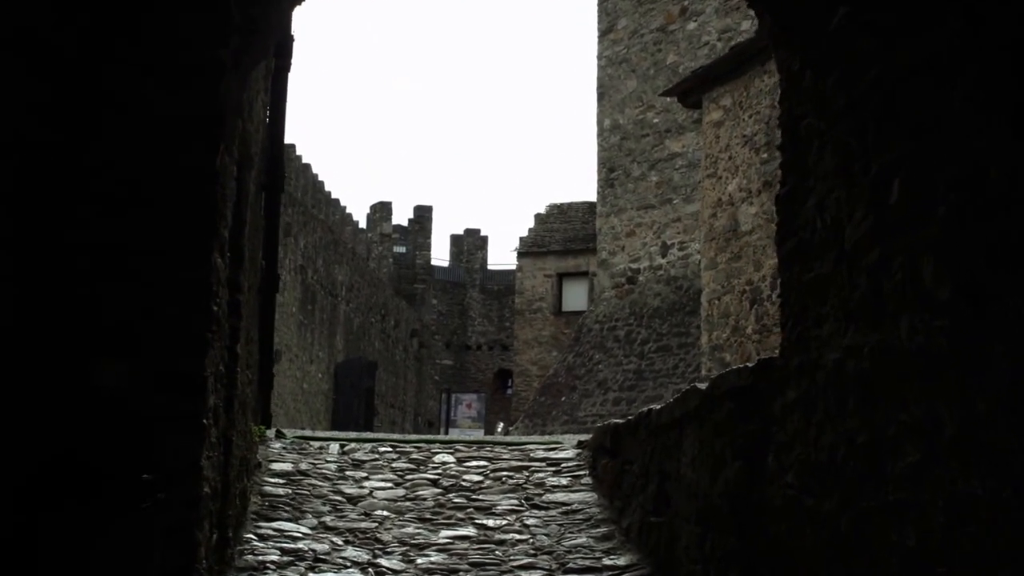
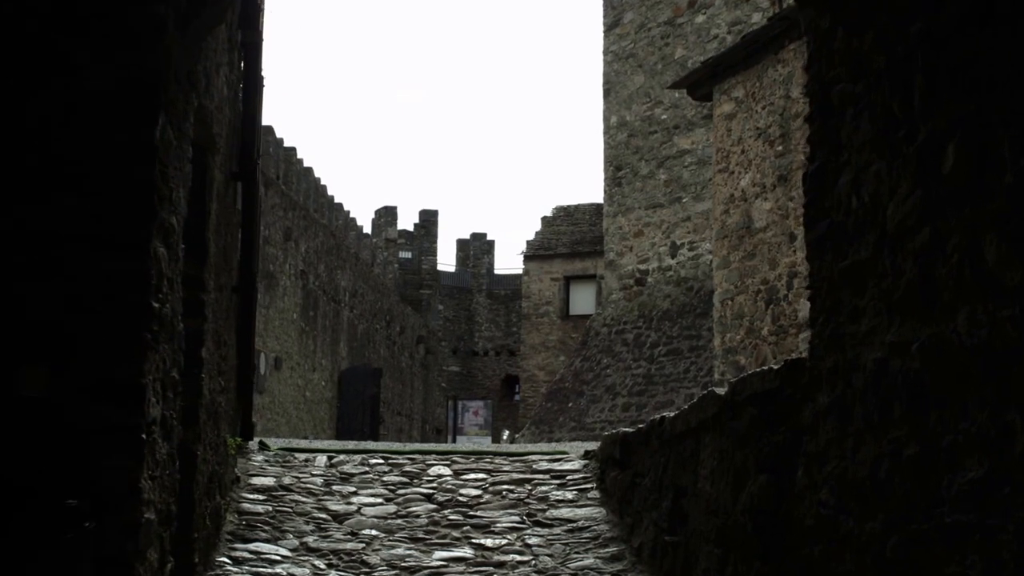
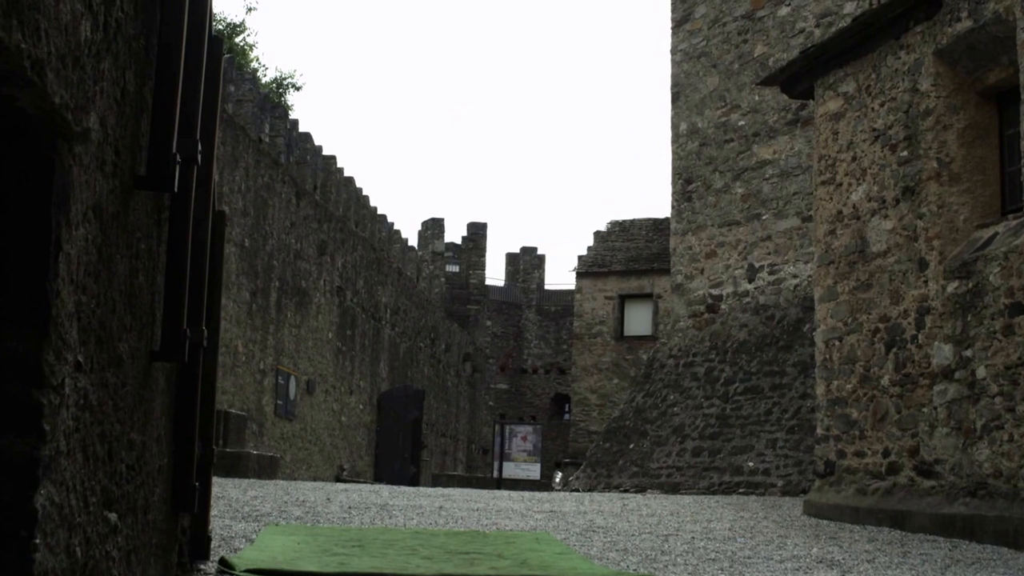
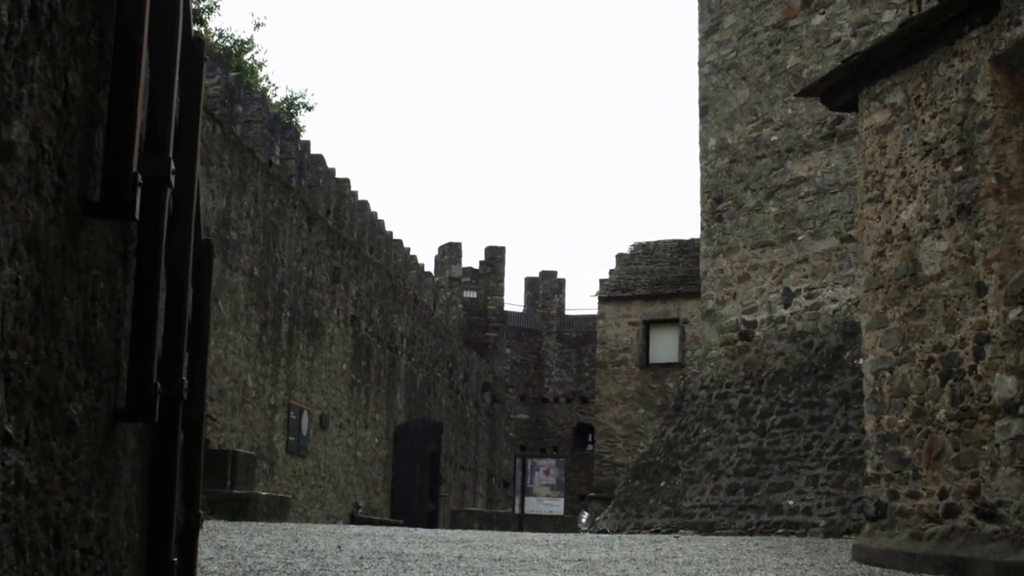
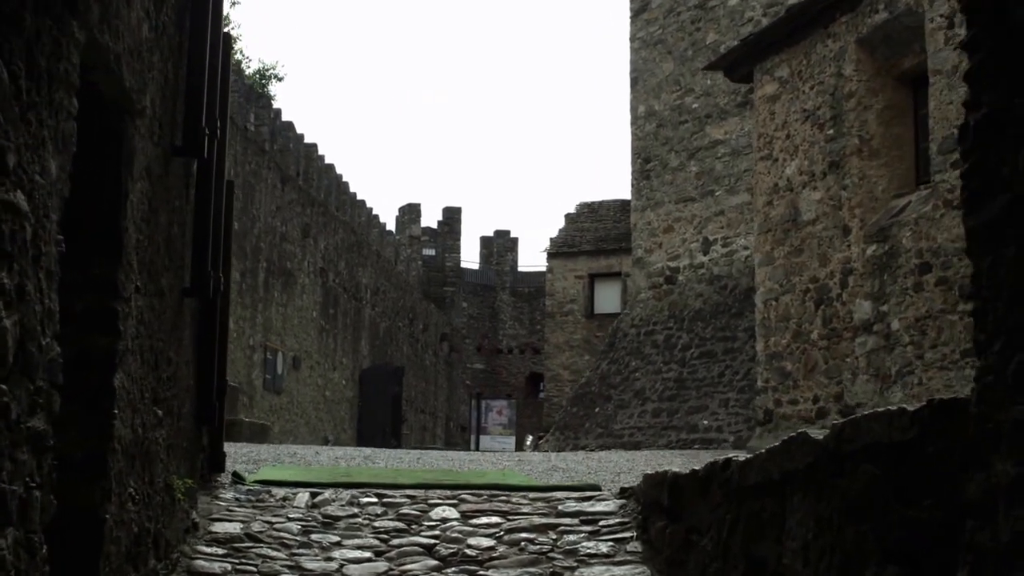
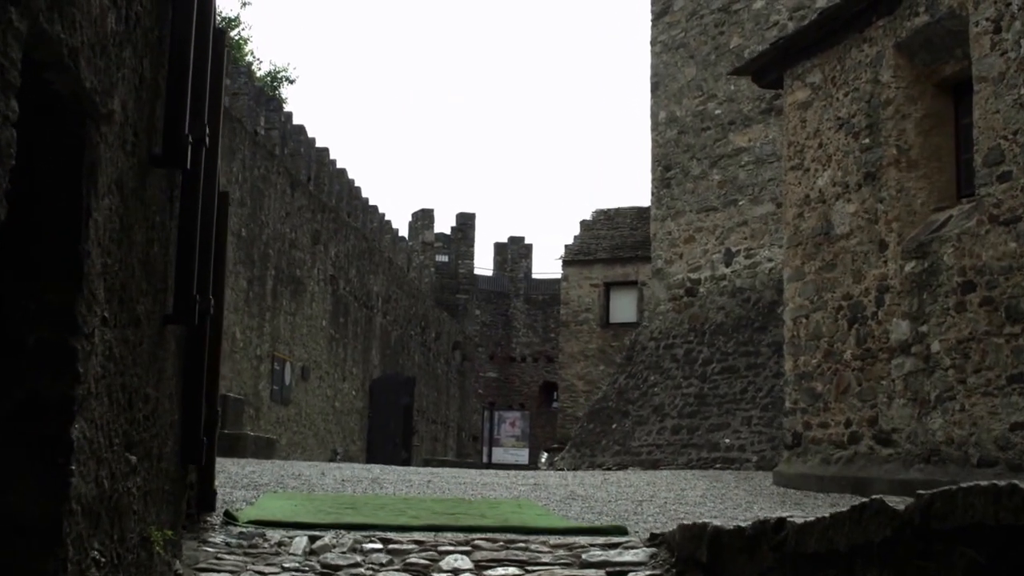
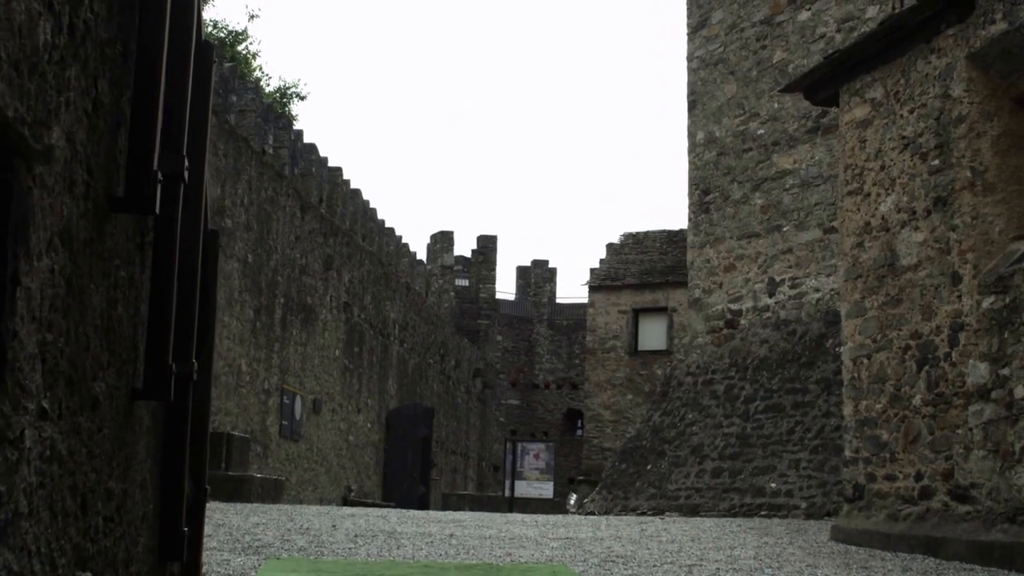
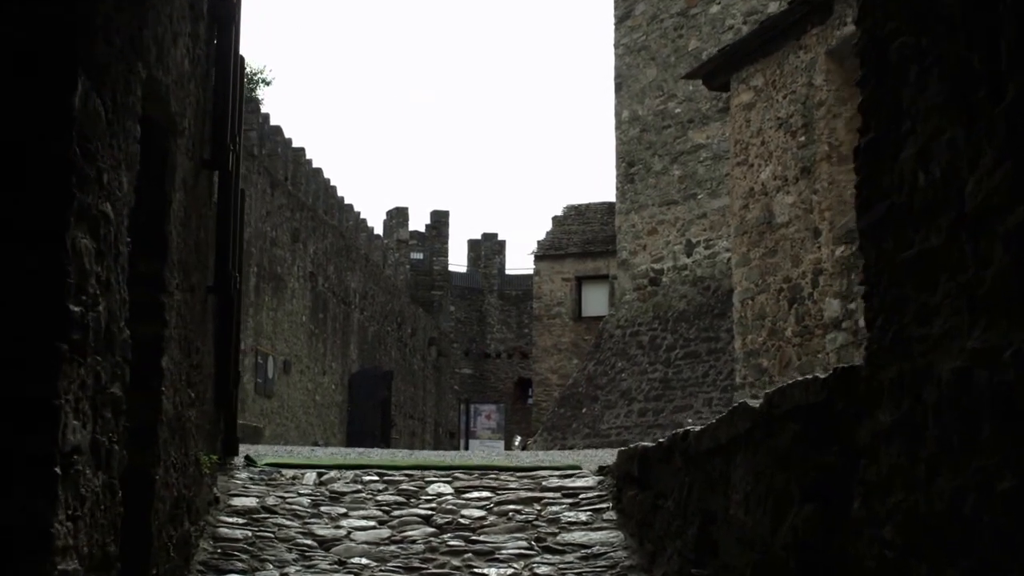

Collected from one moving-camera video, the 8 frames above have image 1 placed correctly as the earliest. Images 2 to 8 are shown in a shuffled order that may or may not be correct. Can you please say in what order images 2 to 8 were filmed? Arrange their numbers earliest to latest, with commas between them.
2, 8, 5, 6, 3, 7, 4
